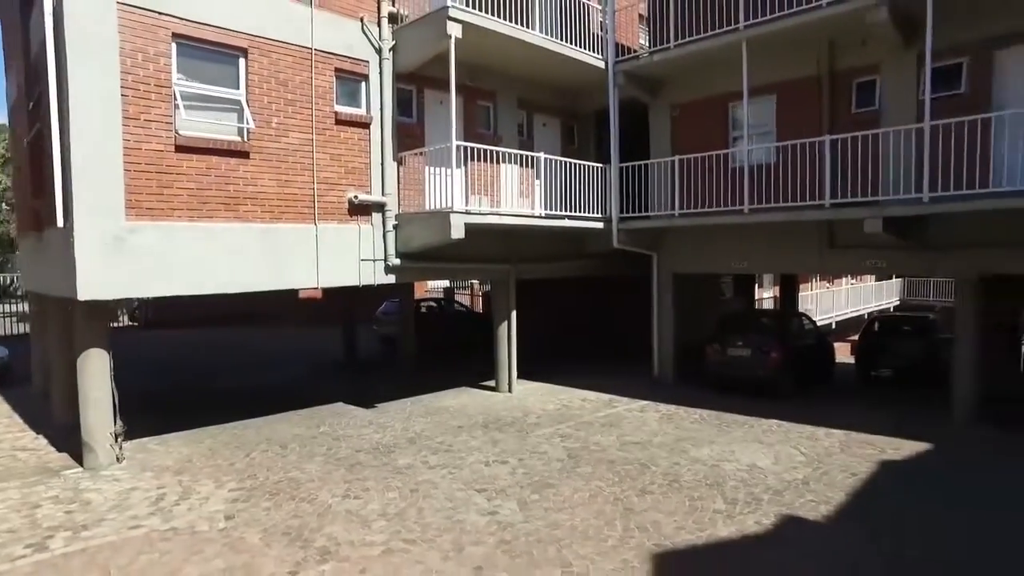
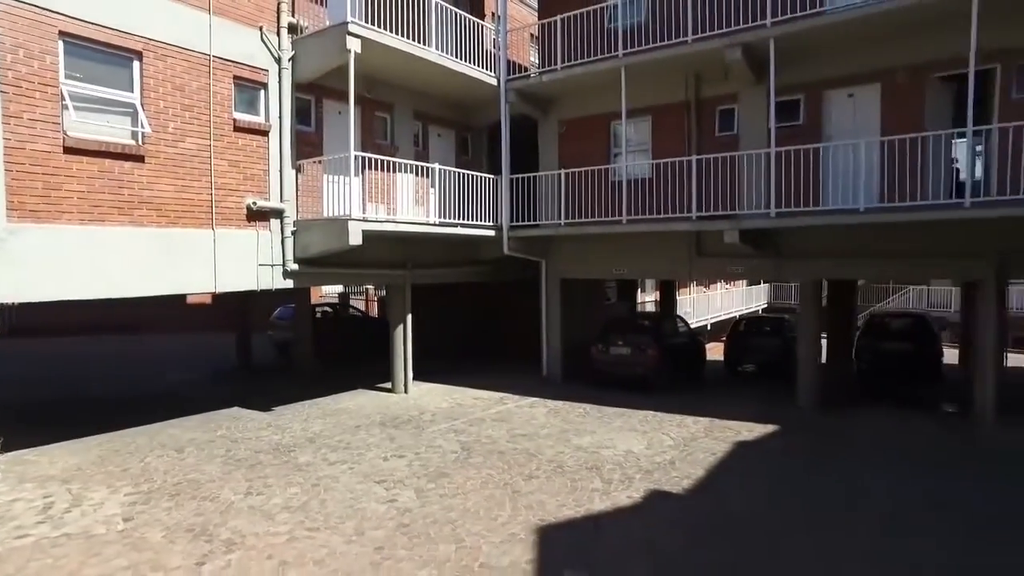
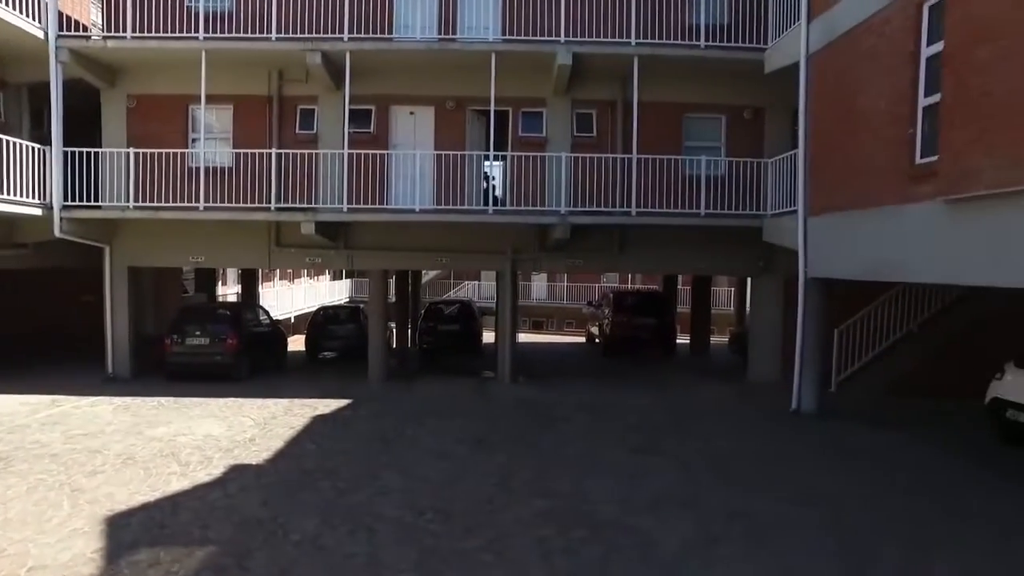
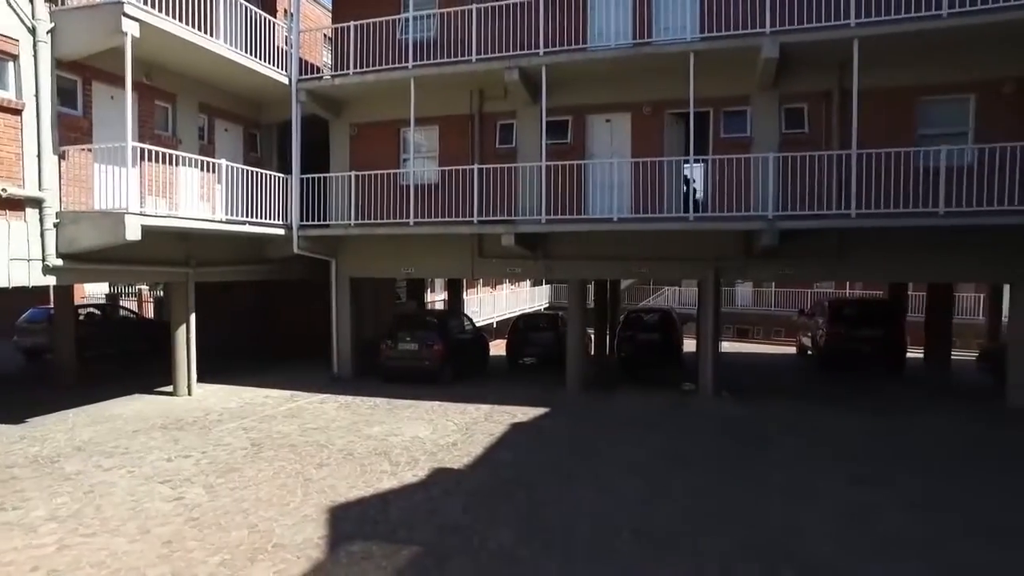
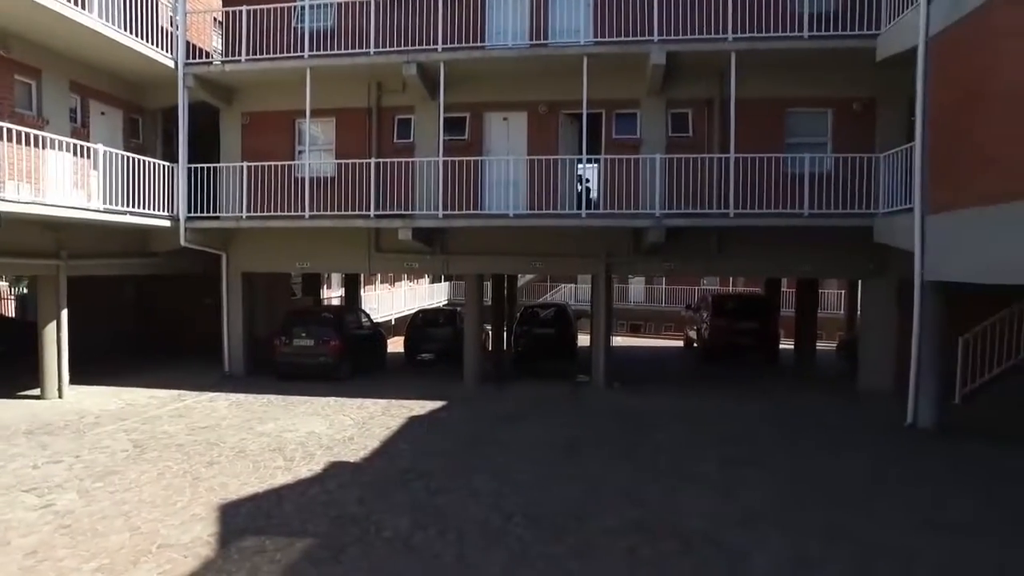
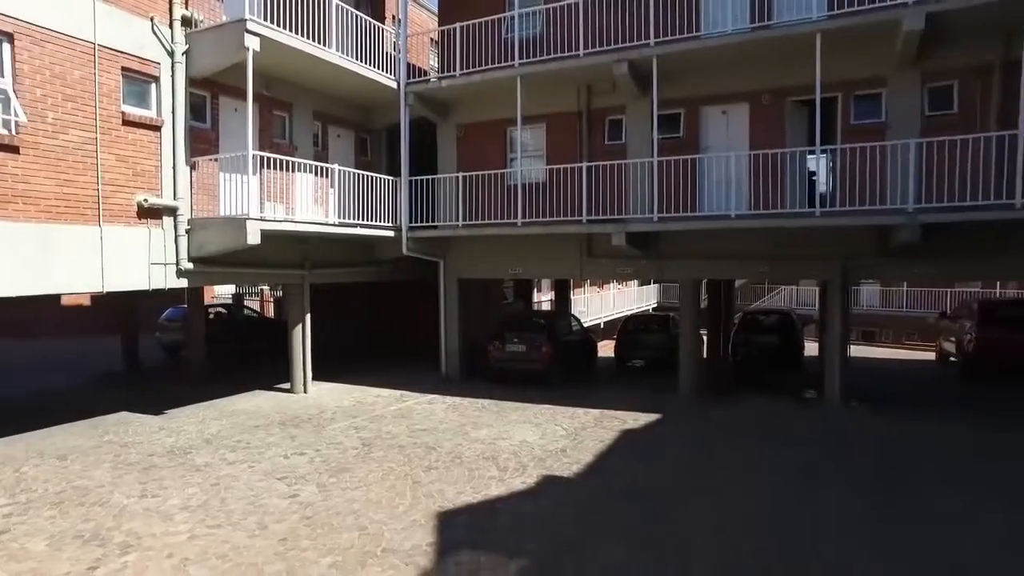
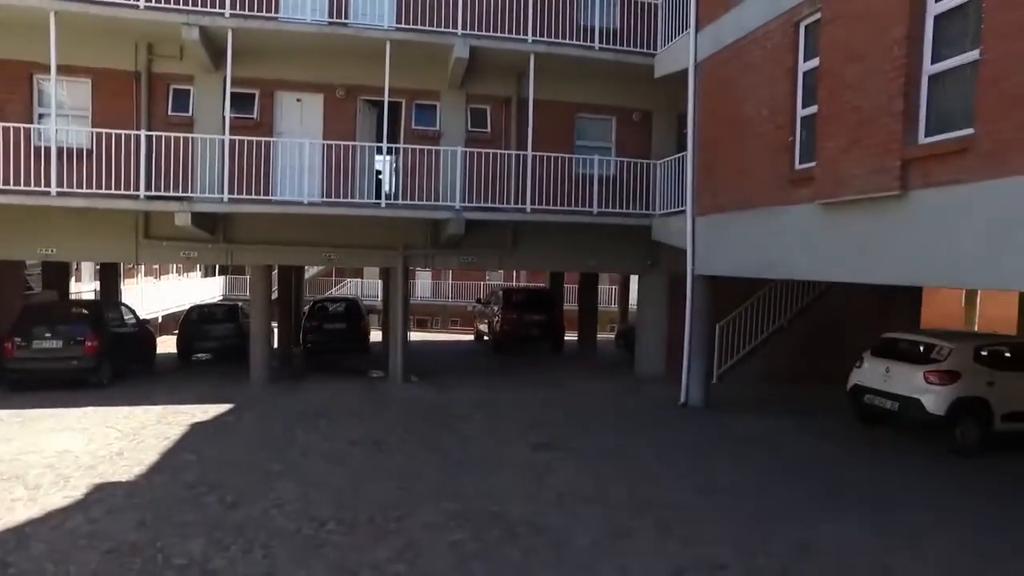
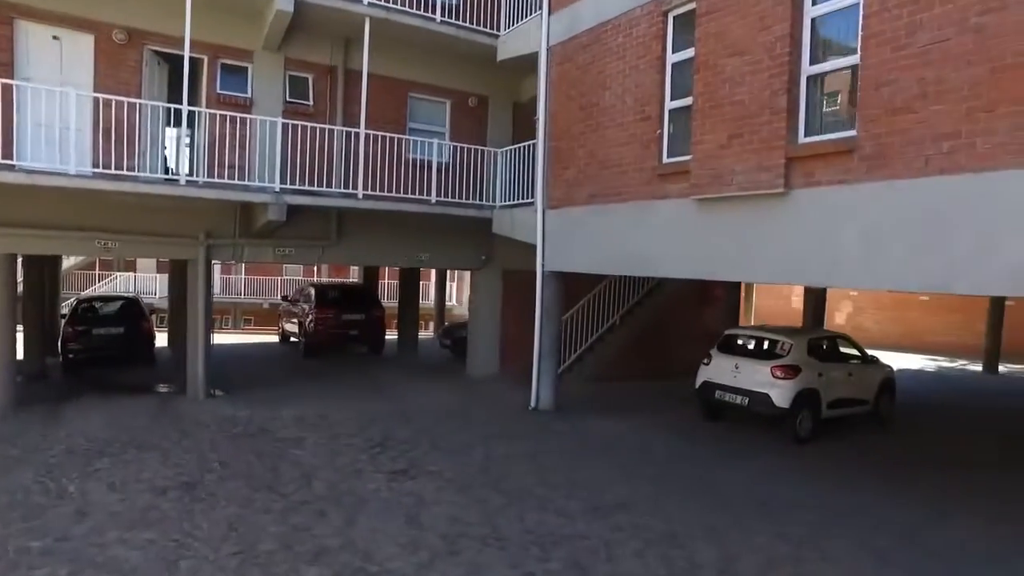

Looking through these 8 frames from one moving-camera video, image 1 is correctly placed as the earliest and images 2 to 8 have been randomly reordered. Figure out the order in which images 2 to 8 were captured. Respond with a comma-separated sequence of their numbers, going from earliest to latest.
2, 6, 4, 5, 3, 7, 8
